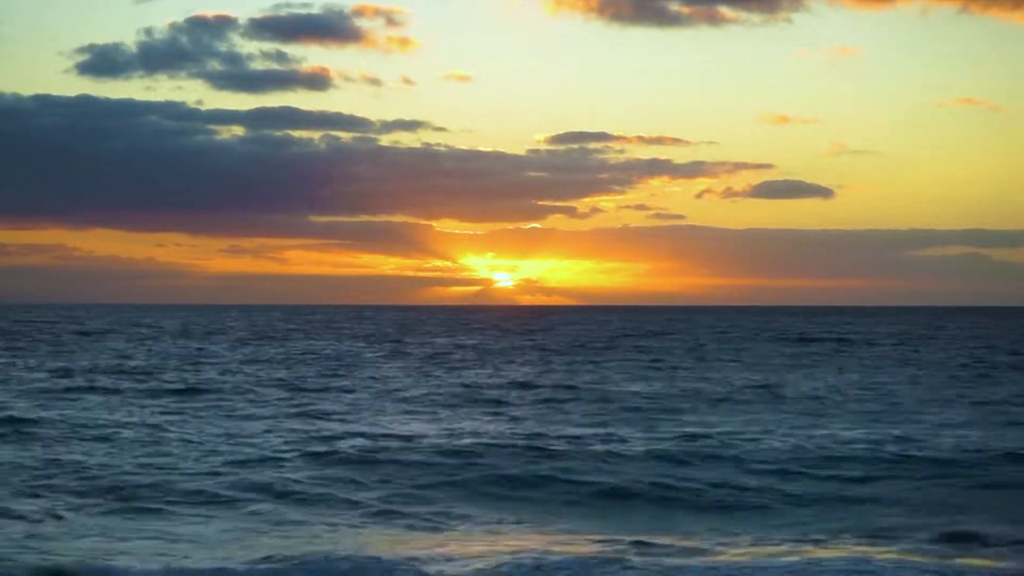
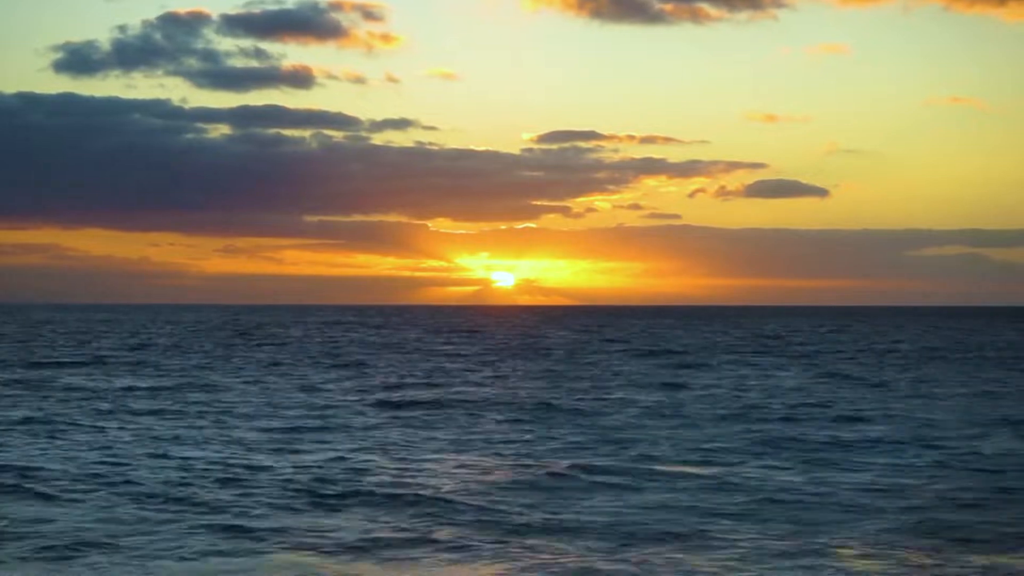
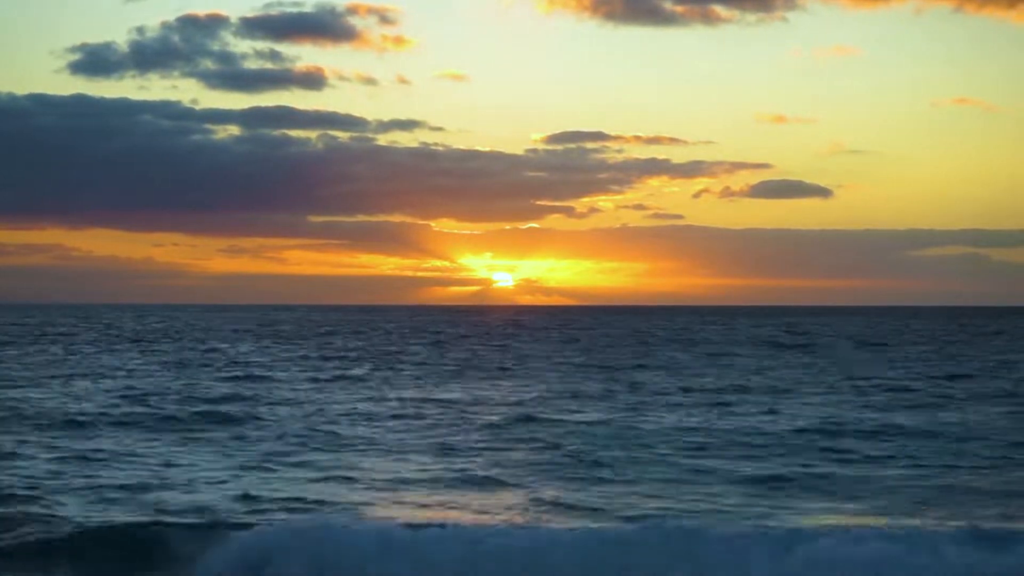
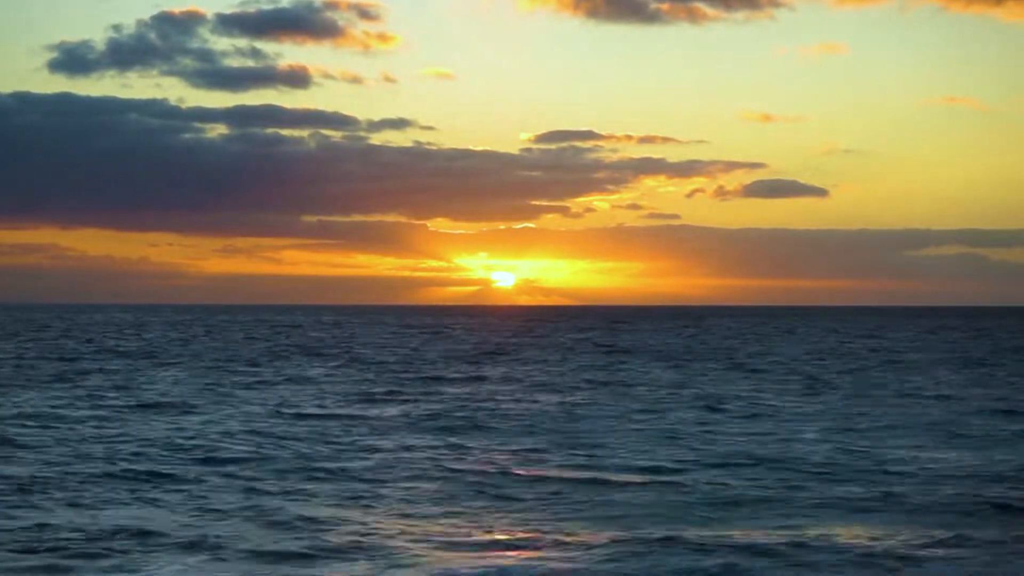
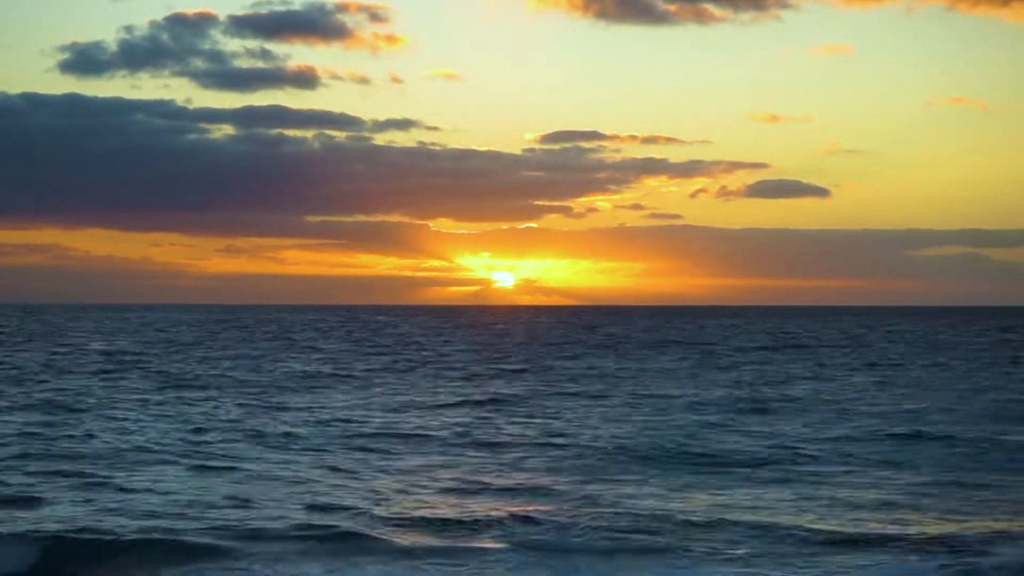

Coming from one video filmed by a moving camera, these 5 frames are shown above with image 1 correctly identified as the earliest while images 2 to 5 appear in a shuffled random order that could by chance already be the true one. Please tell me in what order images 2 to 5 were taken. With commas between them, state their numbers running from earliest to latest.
3, 5, 2, 4
